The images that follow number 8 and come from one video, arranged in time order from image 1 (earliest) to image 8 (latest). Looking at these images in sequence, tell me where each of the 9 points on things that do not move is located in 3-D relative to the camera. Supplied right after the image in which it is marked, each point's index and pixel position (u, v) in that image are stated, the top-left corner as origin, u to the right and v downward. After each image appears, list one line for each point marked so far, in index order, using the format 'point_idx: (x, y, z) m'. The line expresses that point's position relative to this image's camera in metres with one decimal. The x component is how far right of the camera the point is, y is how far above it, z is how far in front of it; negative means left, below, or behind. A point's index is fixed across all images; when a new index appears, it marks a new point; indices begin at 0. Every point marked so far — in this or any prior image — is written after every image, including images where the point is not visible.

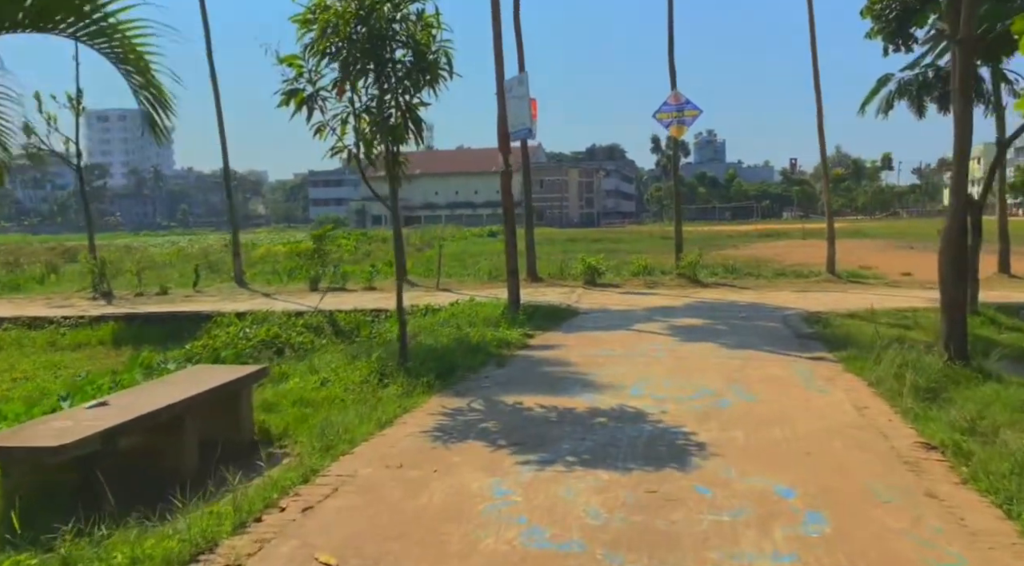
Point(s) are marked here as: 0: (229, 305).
0: (-5.8, -0.6, +17.0) m
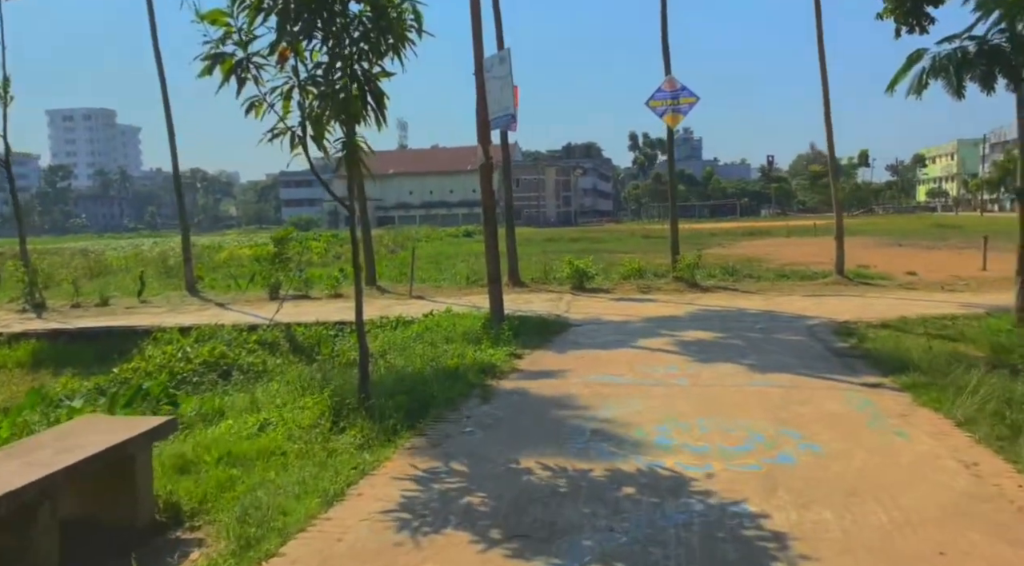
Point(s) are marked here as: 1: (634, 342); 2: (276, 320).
0: (-6.2, -0.7, +15.0) m
1: (+1.6, -0.8, +10.7) m
2: (-4.0, -0.7, +13.8) m
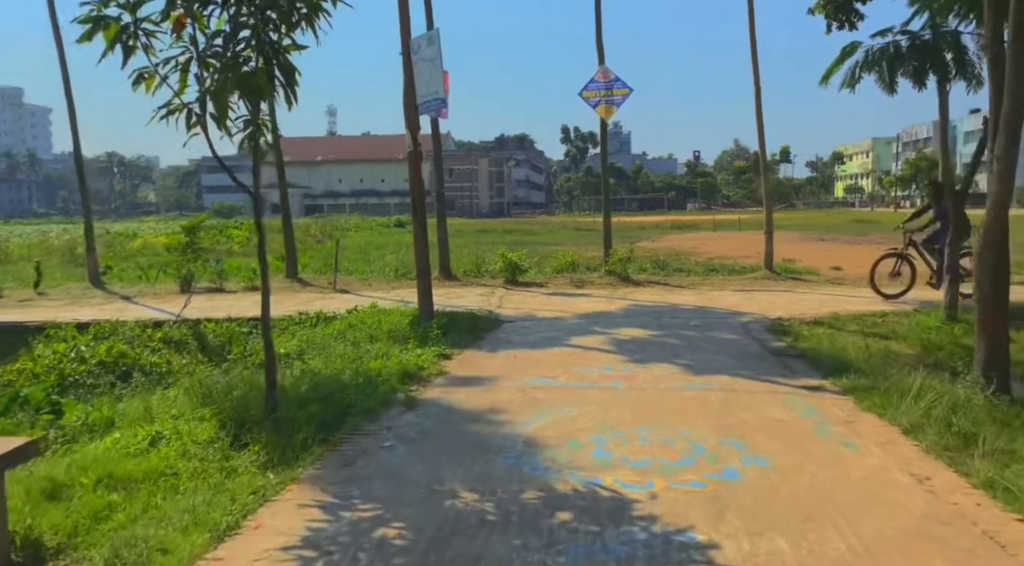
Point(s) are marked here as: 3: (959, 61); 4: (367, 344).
0: (-7.4, -0.6, +13.9) m
1: (+0.7, -0.7, +10.3) m
2: (-5.1, -0.6, +12.8) m
3: (+6.6, +3.3, +12.0) m
4: (-1.9, -0.8, +10.8) m
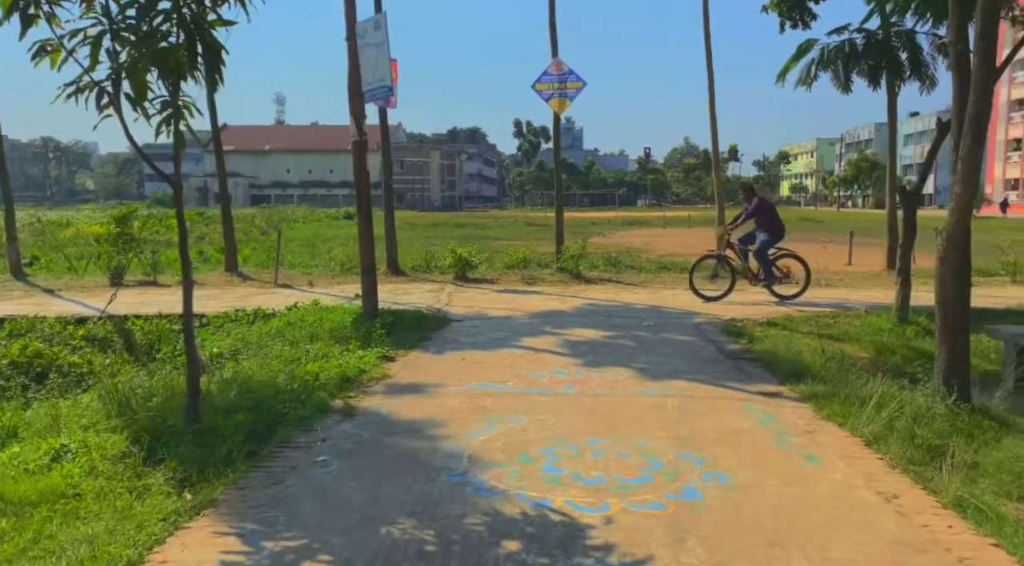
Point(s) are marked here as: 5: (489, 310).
0: (-8.2, -0.5, +13.0) m
1: (+0.1, -0.7, +9.8) m
2: (-5.9, -0.5, +12.1) m
3: (+5.9, +3.2, +11.9) m
4: (-2.6, -0.8, +10.2) m
5: (-0.4, -0.4, +12.5) m
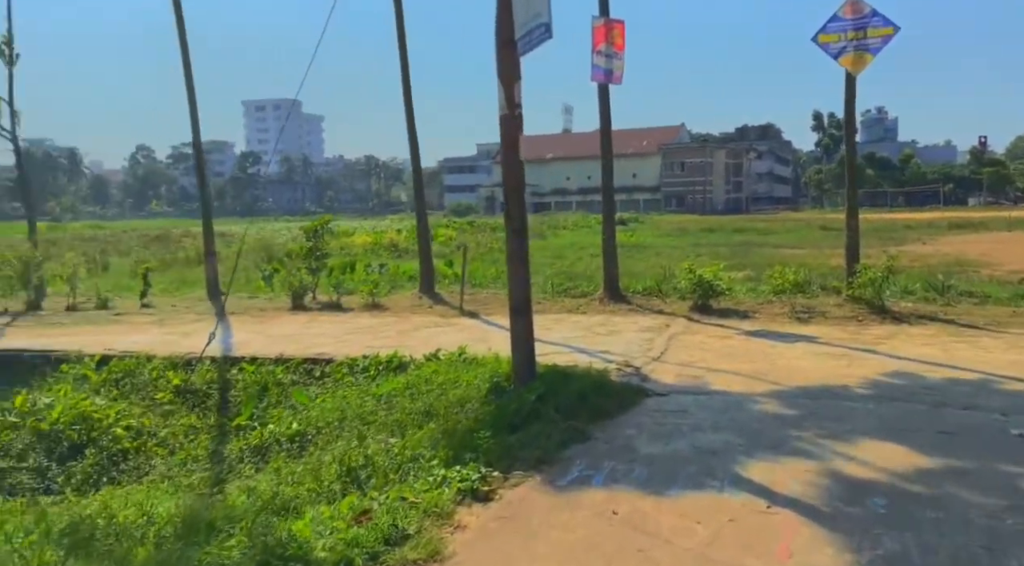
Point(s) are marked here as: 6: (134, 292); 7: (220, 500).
0: (-5.3, -0.8, +11.0) m
1: (+1.4, -1.2, +5.2) m
2: (-3.4, -0.9, +9.3) m
3: (+7.7, +2.7, +5.2) m
4: (-0.9, -1.2, +6.4) m
5: (+2.0, -0.9, +7.8) m
6: (-7.8, -0.2, +16.8) m
7: (-2.0, -1.5, +5.7) m
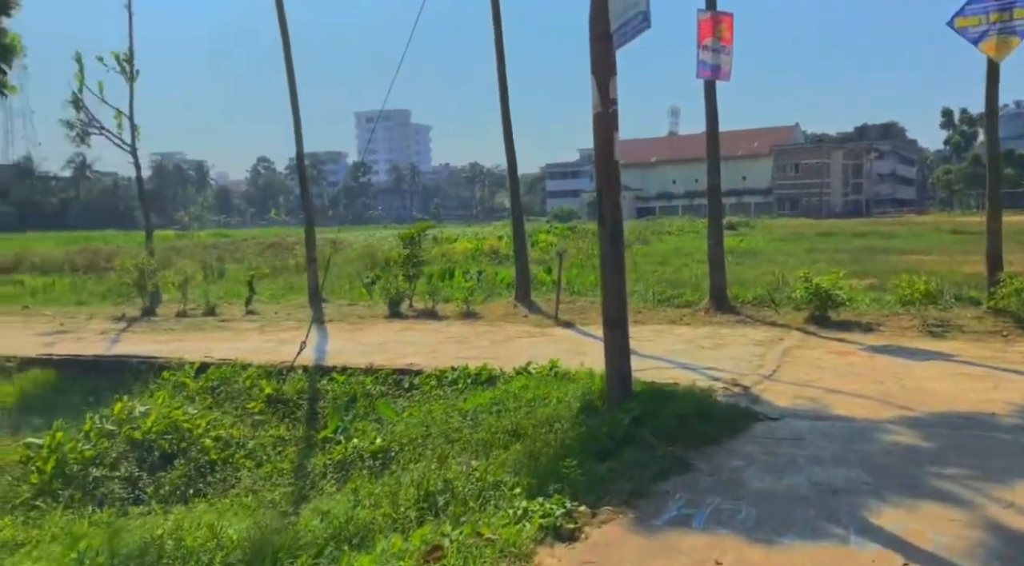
0: (-4.0, -0.9, +11.1) m
1: (+1.9, -1.2, +4.5) m
2: (-2.3, -1.0, +9.2) m
3: (+8.1, +2.6, +3.7) m
4: (-0.3, -1.3, +6.0) m
5: (+2.8, -1.0, +7.0) m
6: (-5.7, -0.3, +17.1) m
7: (-1.4, -1.6, +5.4) m
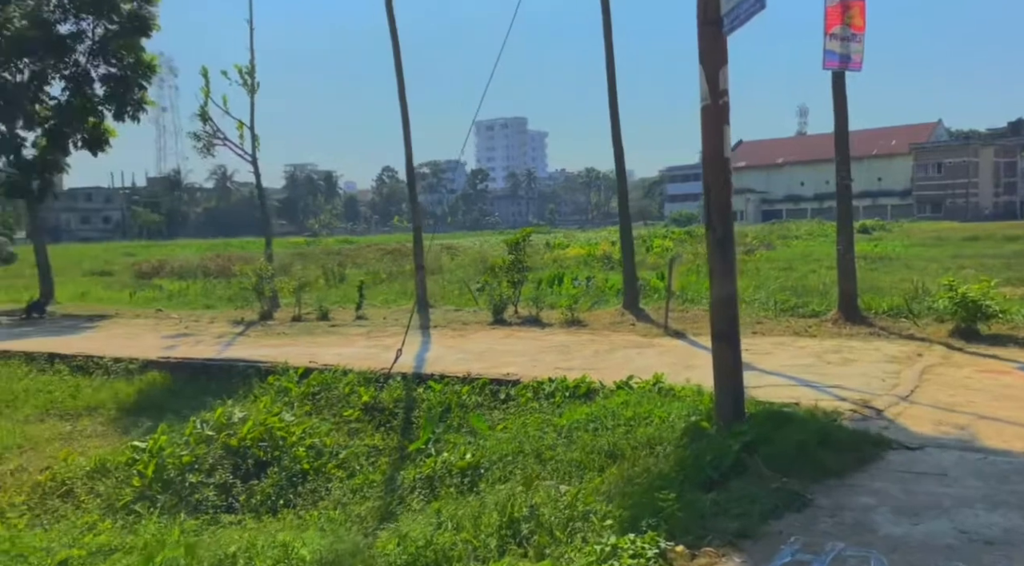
0: (-2.5, -1.0, +11.1) m
1: (+2.3, -1.3, +3.7) m
2: (-1.2, -1.1, +8.9) m
3: (+8.3, +2.6, +2.0) m
4: (+0.4, -1.3, +5.5) m
5: (+3.6, -1.0, +6.1) m
6: (-3.4, -0.4, +17.3) m
7: (-0.9, -1.6, +5.1) m
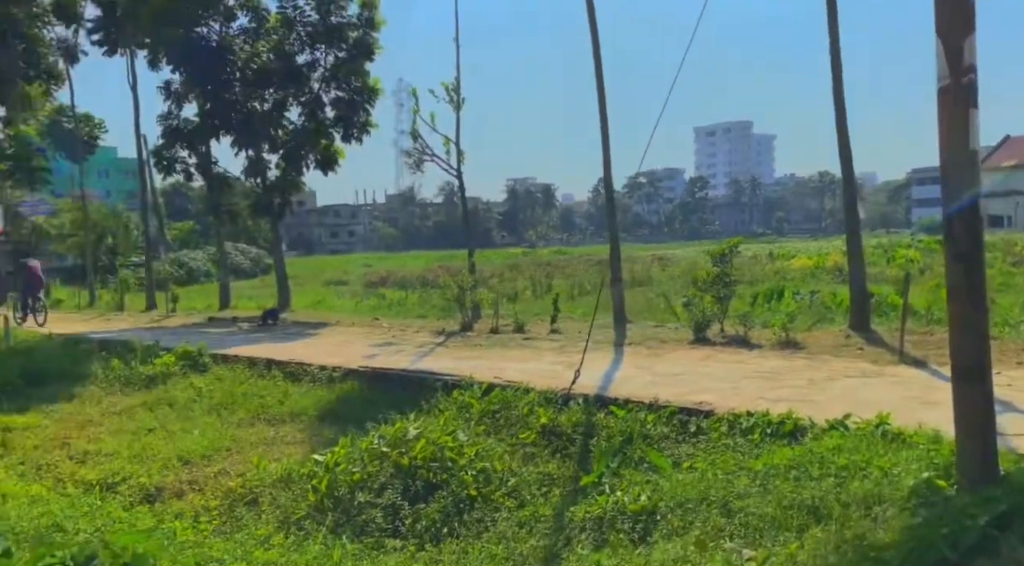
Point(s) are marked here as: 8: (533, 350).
0: (0.0, -1.2, +10.7) m
1: (+2.7, -1.4, +2.2) m
2: (+0.8, -1.2, +8.2) m
3: (+8.1, +2.5, -0.9) m
4: (+1.3, -1.4, +4.5) m
5: (+4.6, -1.2, +4.2) m
6: (+0.8, -0.7, +16.9) m
7: (0.0, -1.7, +4.4) m
8: (+0.4, -1.1, +13.0) m
